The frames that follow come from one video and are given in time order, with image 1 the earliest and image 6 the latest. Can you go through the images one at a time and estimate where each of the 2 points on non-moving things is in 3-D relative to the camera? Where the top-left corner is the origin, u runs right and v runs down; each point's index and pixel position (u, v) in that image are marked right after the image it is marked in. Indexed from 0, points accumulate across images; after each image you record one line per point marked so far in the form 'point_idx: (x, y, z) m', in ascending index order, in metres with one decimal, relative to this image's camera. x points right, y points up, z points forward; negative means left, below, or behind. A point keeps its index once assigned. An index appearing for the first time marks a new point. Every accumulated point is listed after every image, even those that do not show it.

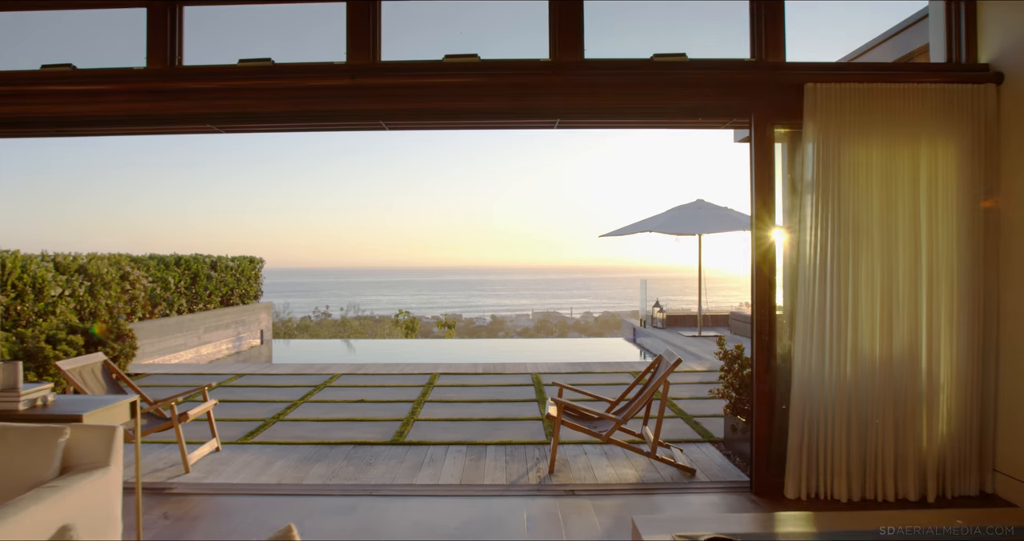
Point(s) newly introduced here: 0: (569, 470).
0: (+0.3, -1.1, +3.4) m
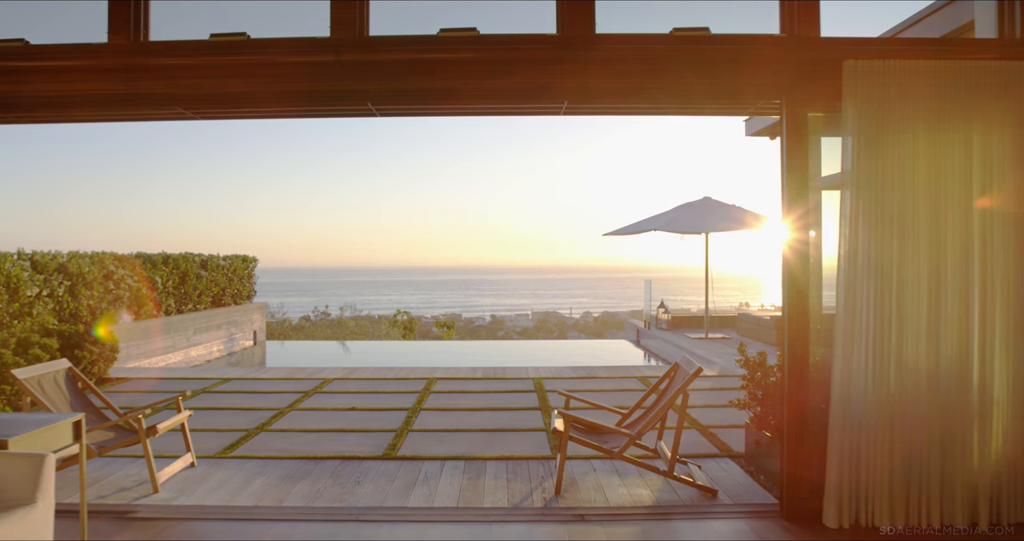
0: (+0.3, -1.1, +3.1) m
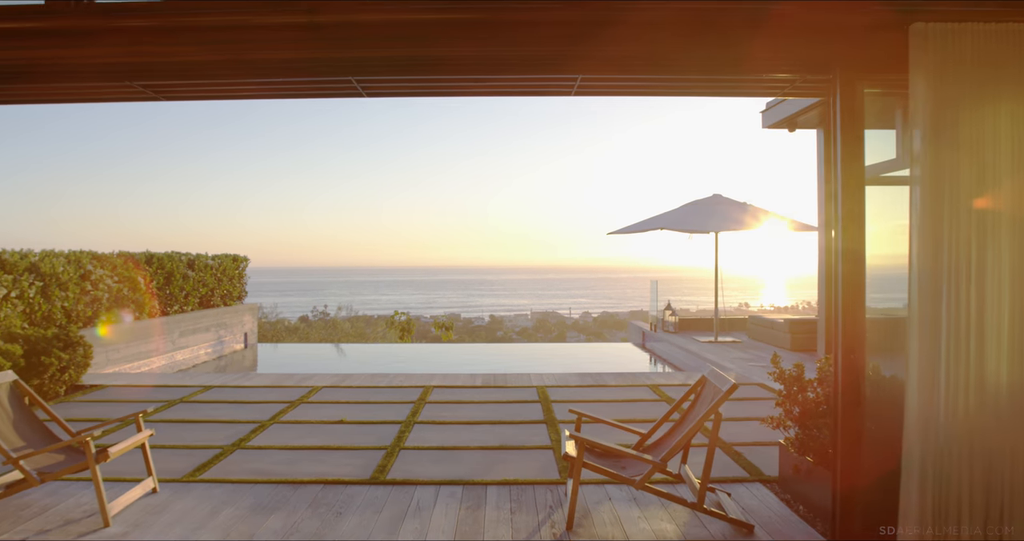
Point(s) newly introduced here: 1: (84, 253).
0: (+0.3, -1.1, +2.7) m
1: (-4.8, +0.2, +6.8) m
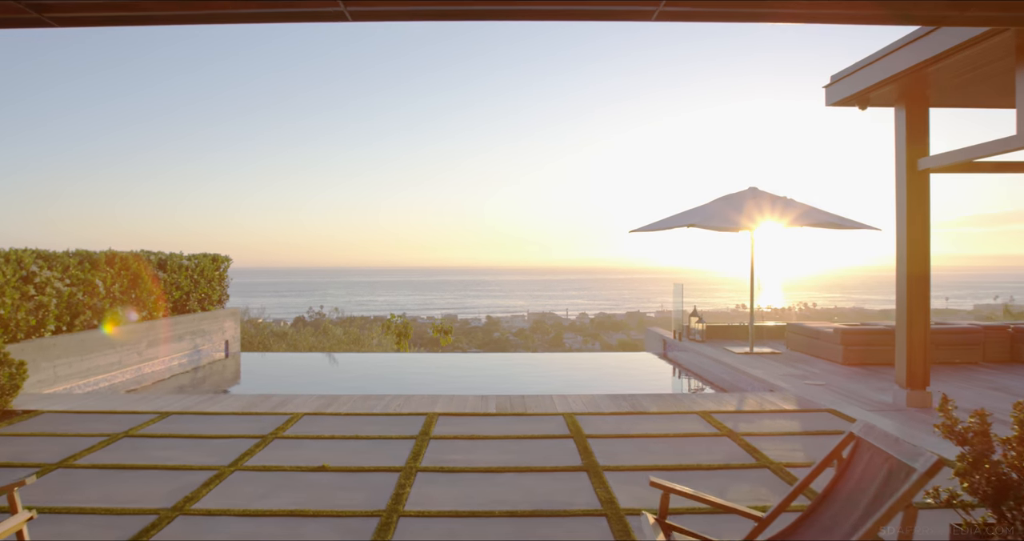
0: (+0.5, -1.1, +1.7) m
1: (-4.6, +0.2, +5.8) m
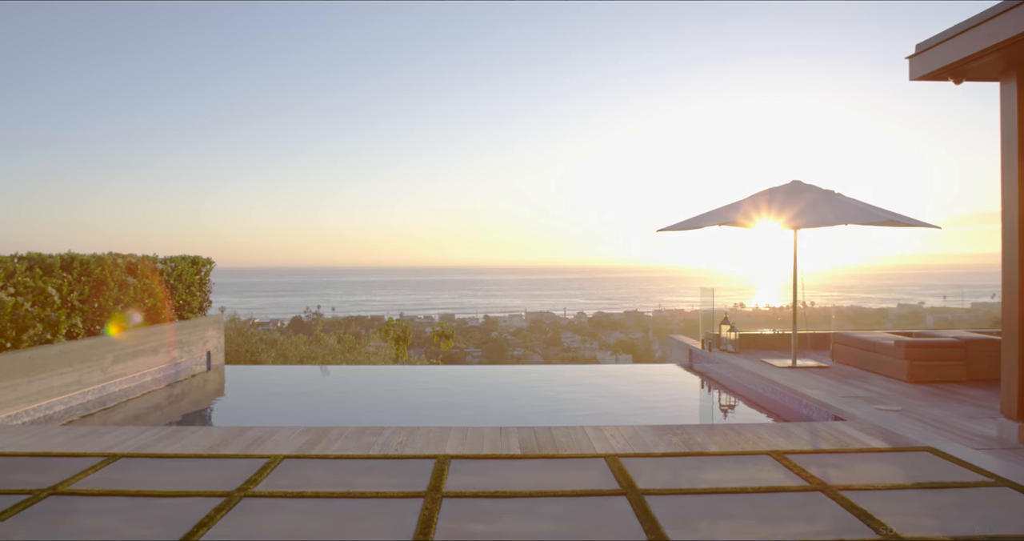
0: (+0.7, -1.2, +0.9) m
1: (-4.5, +0.1, +4.9) m
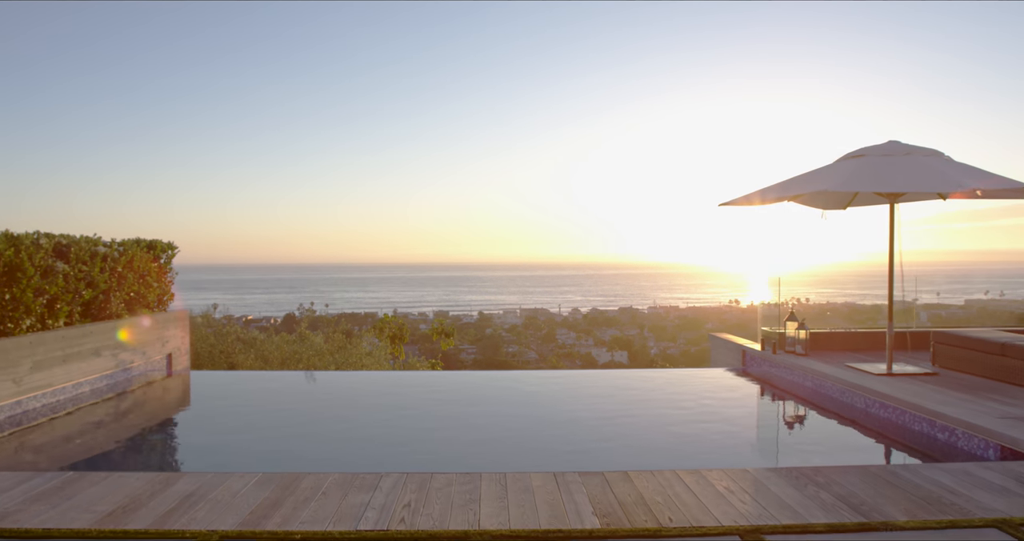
0: (+1.0, -1.1, -0.5) m
1: (-4.2, +0.3, +3.5) m
